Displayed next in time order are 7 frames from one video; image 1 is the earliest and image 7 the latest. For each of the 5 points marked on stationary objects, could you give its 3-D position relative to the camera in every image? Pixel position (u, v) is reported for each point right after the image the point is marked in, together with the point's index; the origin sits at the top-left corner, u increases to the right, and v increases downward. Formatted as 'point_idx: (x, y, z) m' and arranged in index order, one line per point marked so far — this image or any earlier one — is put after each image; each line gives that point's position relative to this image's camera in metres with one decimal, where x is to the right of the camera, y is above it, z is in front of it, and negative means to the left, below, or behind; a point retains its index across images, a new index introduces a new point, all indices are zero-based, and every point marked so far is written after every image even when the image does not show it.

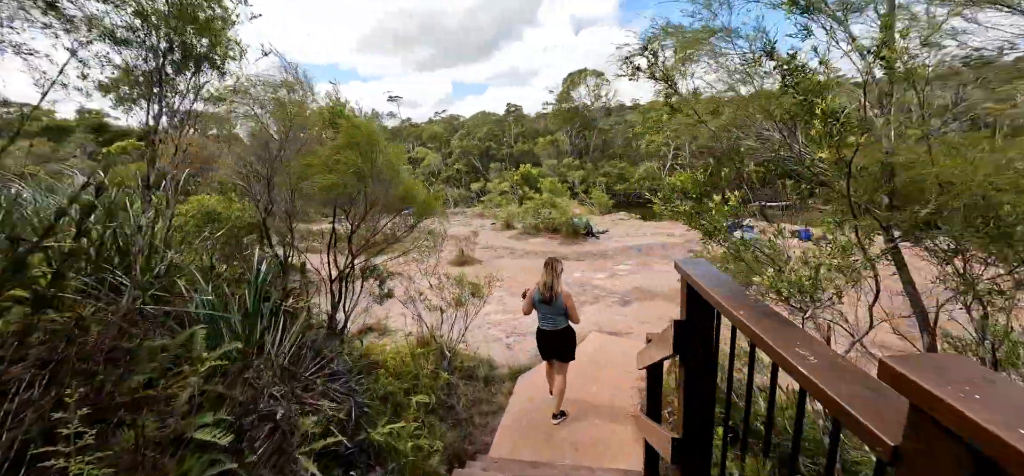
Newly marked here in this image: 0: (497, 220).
0: (-0.6, +0.7, +16.3) m
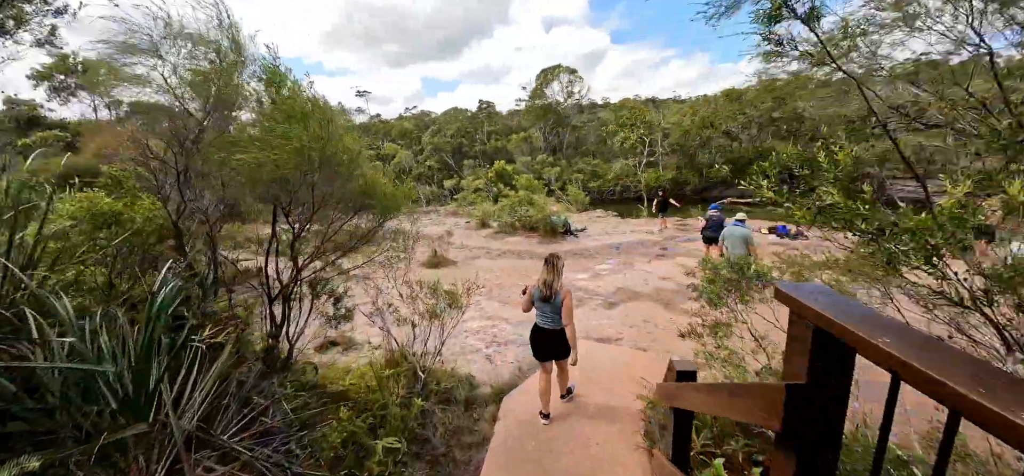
0: (-1.5, +0.7, +15.7) m
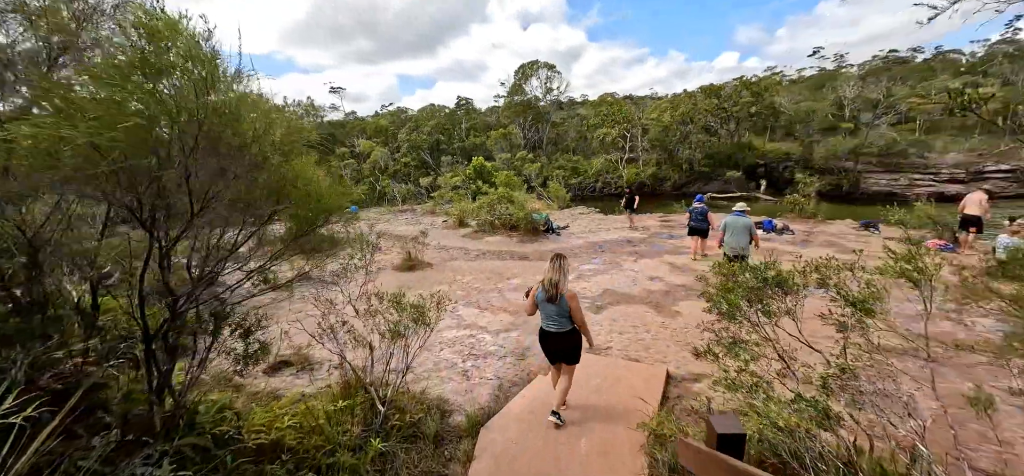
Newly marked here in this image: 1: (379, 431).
0: (-2.2, +0.7, +15.0) m
1: (-1.0, -1.4, +3.2) m
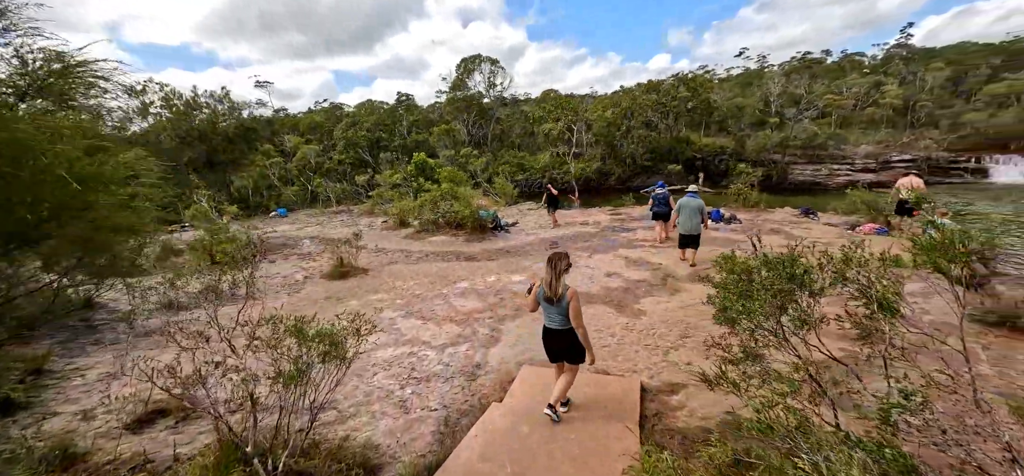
0: (-3.9, +0.6, +13.8) m
1: (-1.2, -1.4, +2.2) m
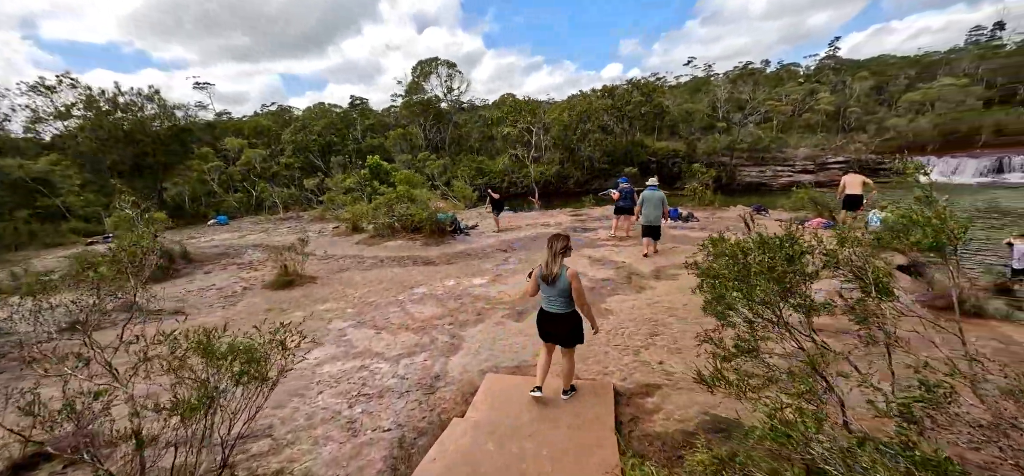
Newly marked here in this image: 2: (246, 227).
0: (-5.1, +0.4, +13.0) m
1: (-1.4, -1.4, +1.7) m
2: (-8.1, +0.3, +13.4) m
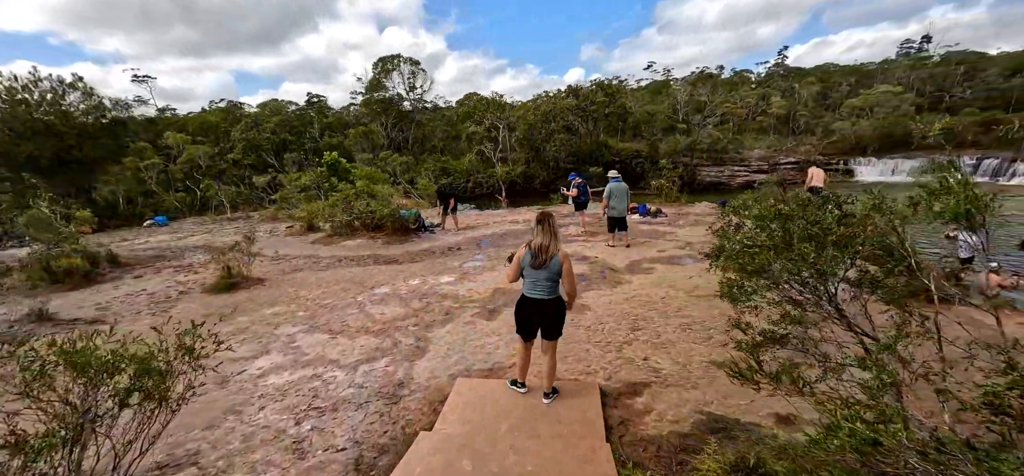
0: (-6.0, +0.4, +12.1) m
1: (-1.4, -1.3, +1.1) m
2: (-9.1, +0.3, +12.3) m
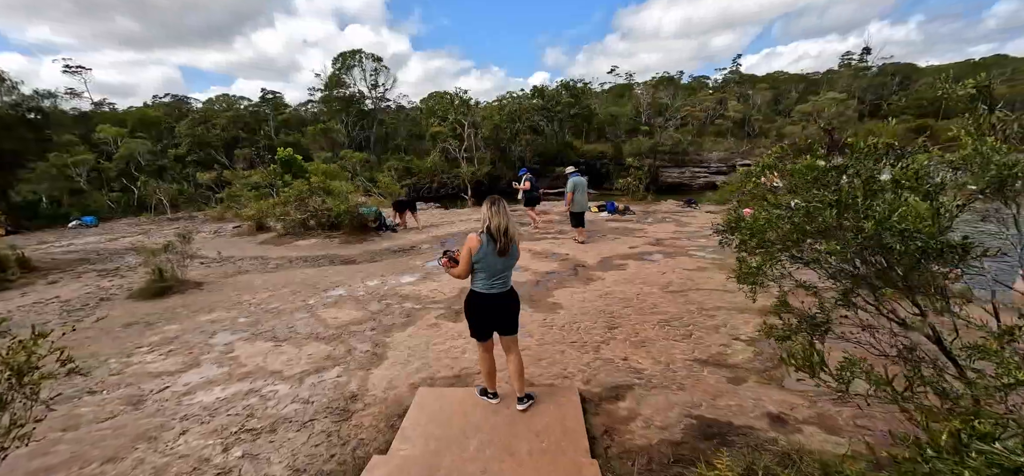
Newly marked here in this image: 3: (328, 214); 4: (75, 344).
0: (-6.9, +0.4, +11.2) m
1: (-1.4, -1.2, +0.6) m
2: (-9.9, +0.2, +11.1) m
3: (-4.1, +0.5, +9.9) m
4: (-4.5, -1.1, +4.5) m
